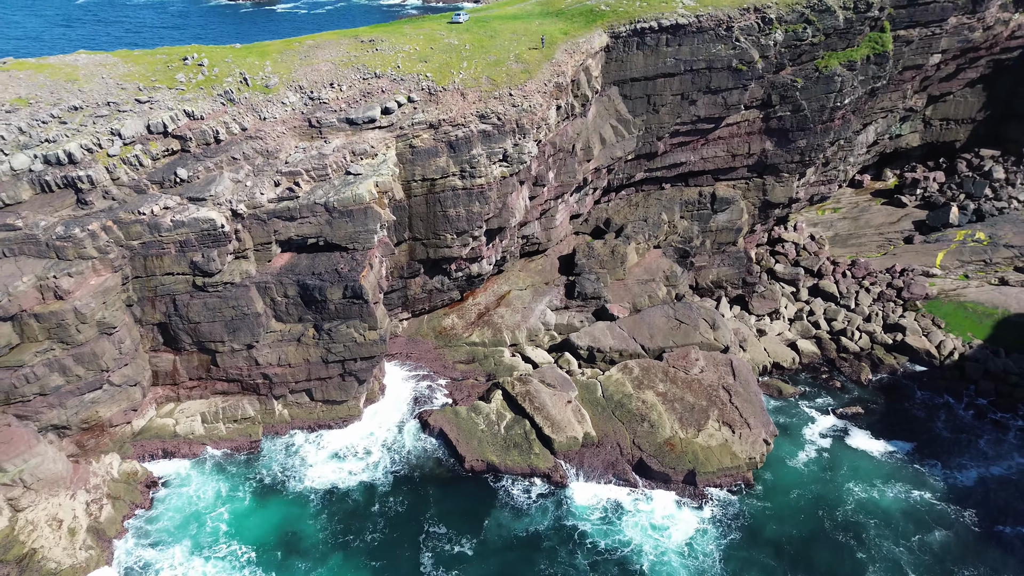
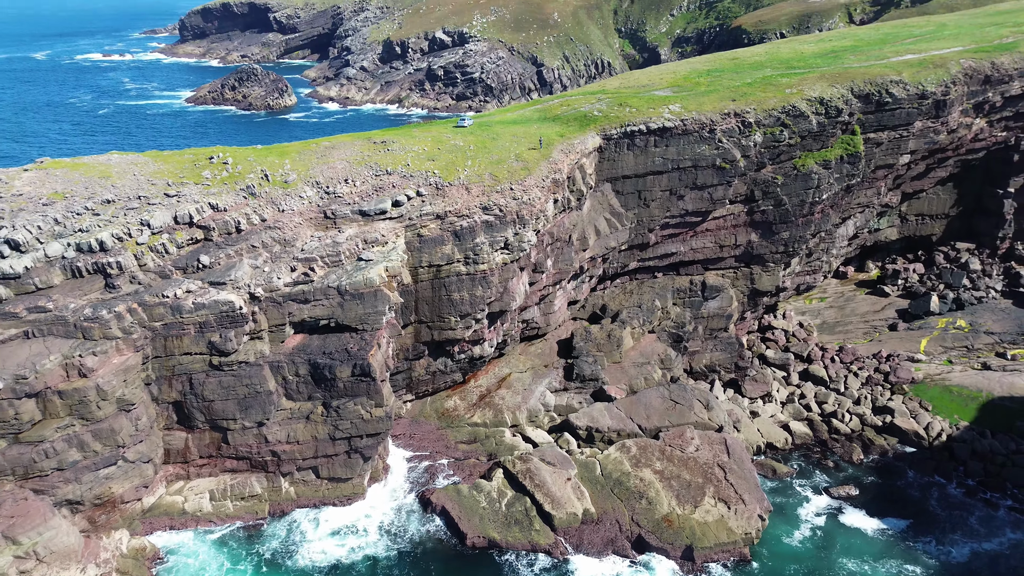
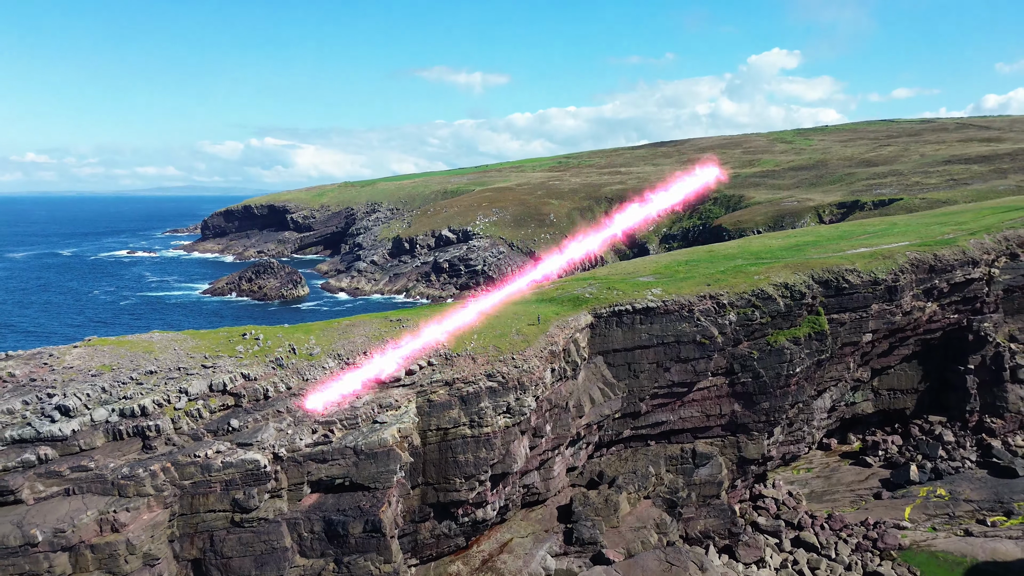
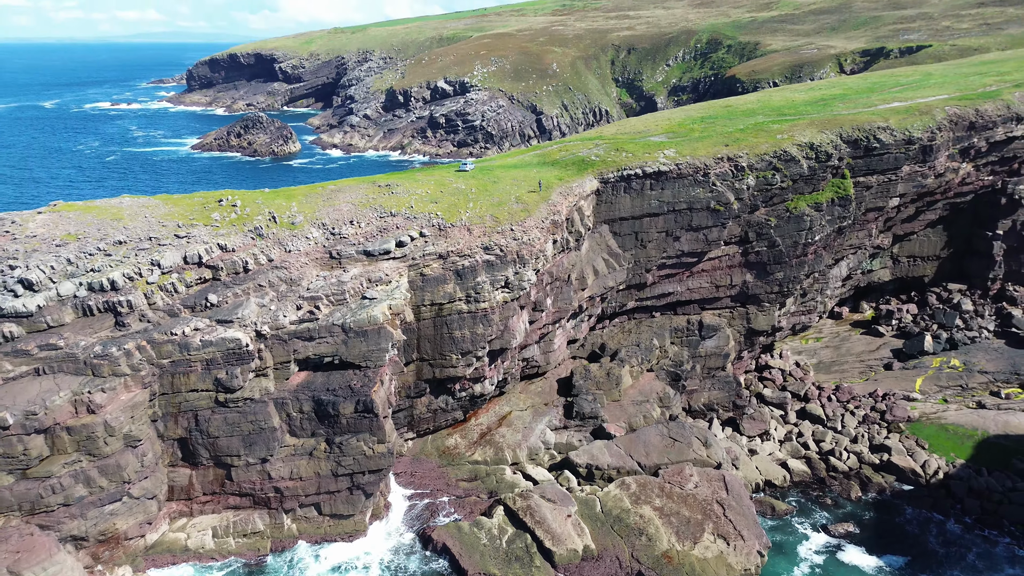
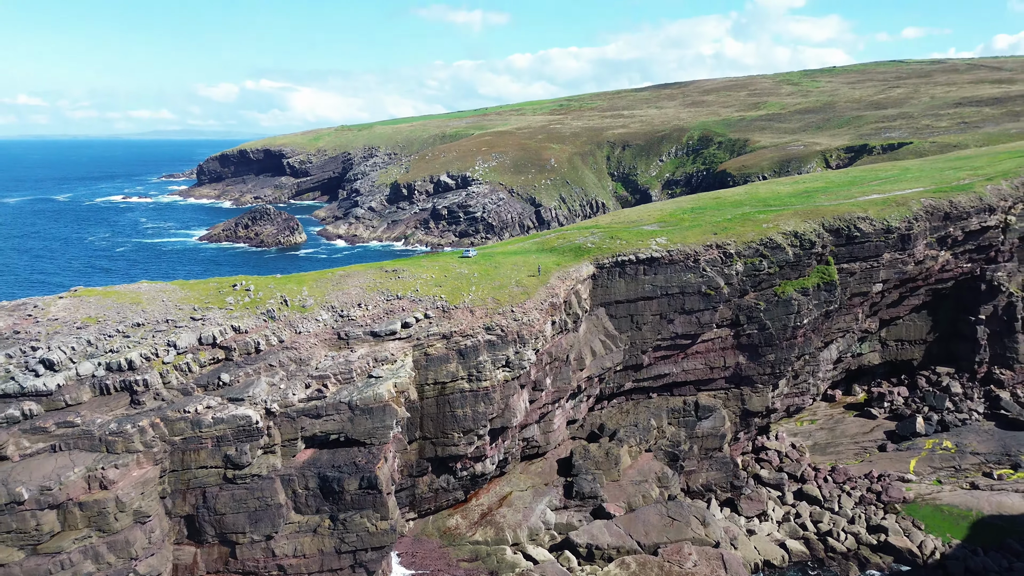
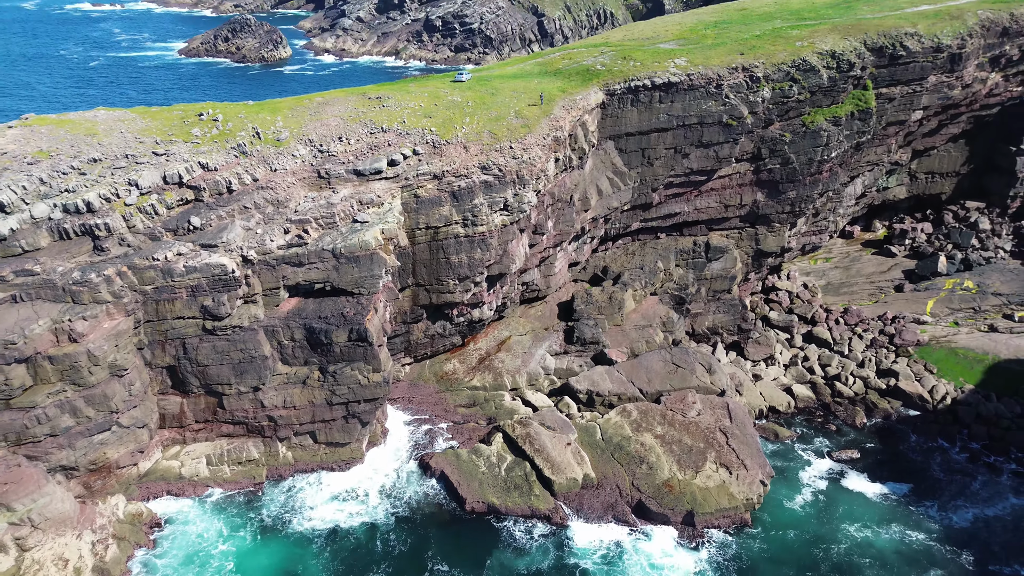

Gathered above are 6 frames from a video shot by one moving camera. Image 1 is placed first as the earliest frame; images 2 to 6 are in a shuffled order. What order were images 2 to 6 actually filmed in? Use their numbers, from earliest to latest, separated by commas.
6, 2, 4, 5, 3
